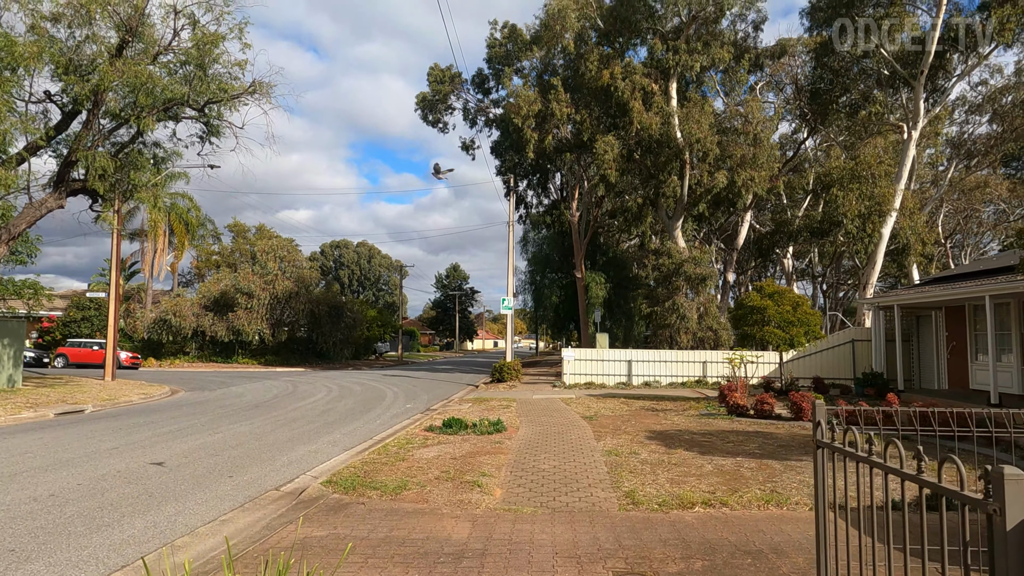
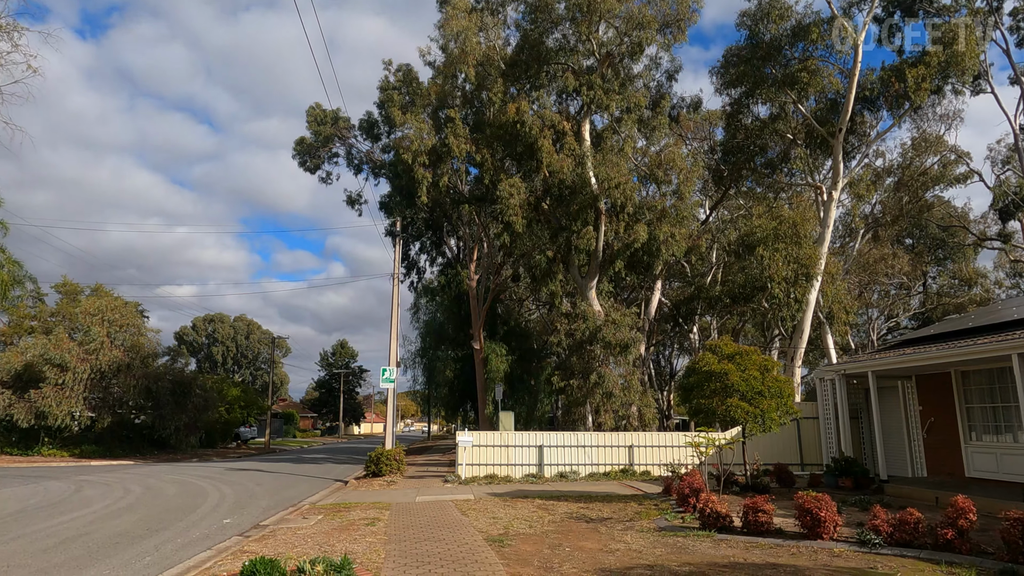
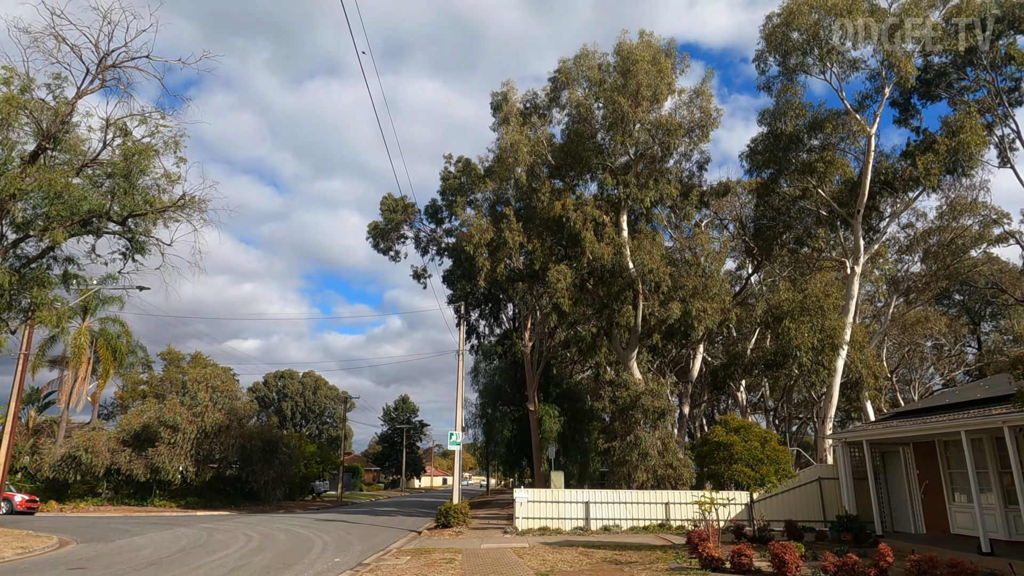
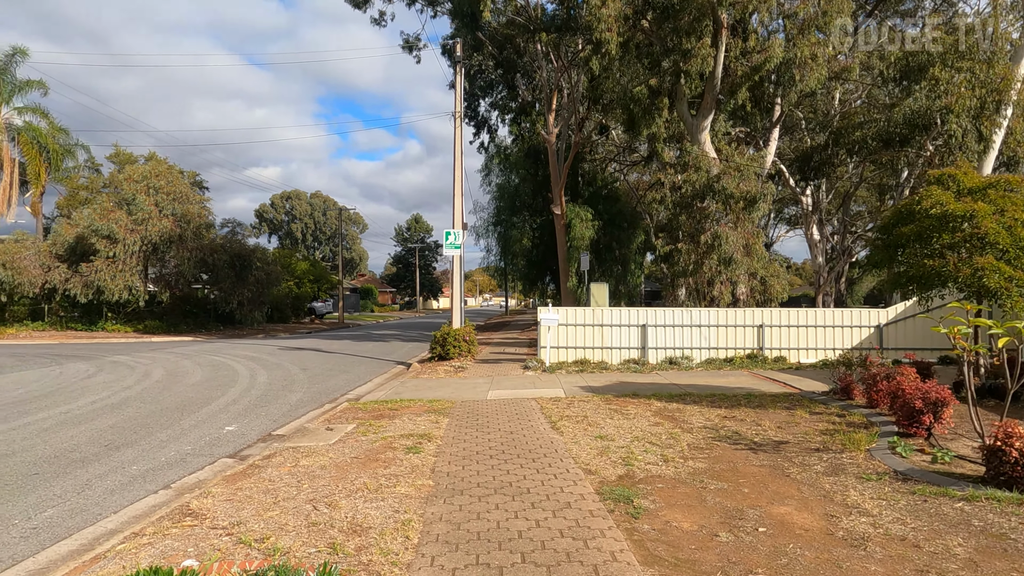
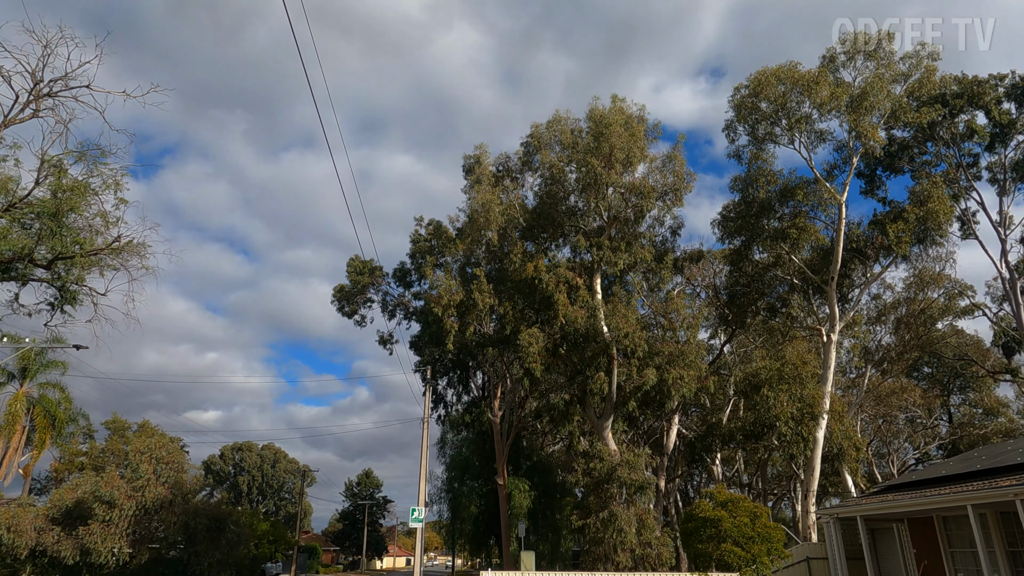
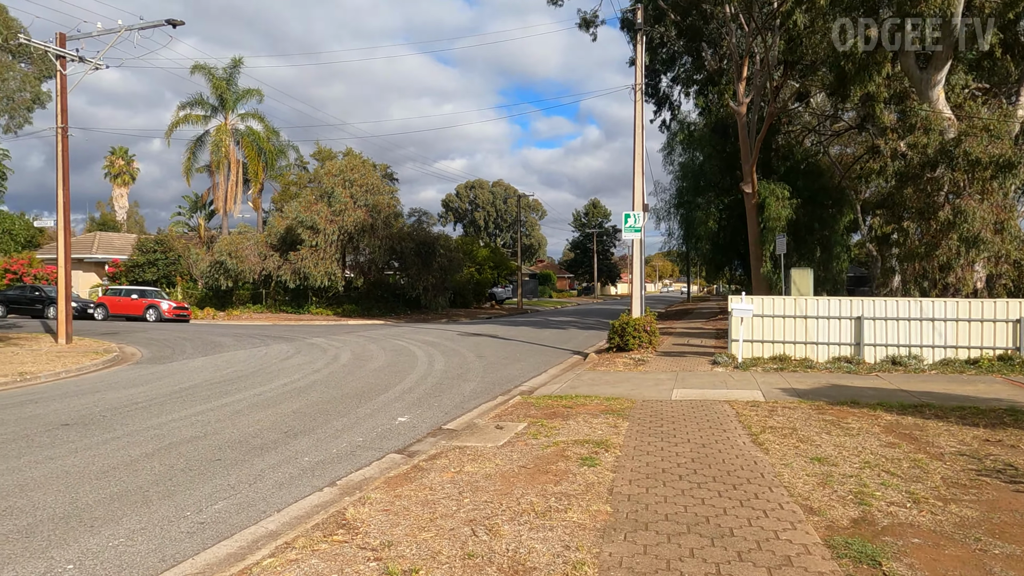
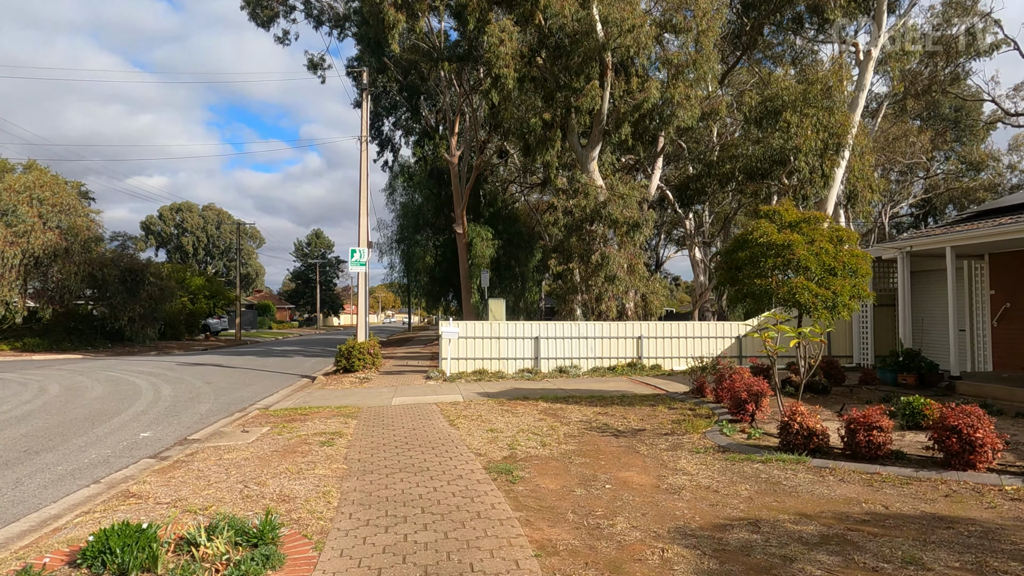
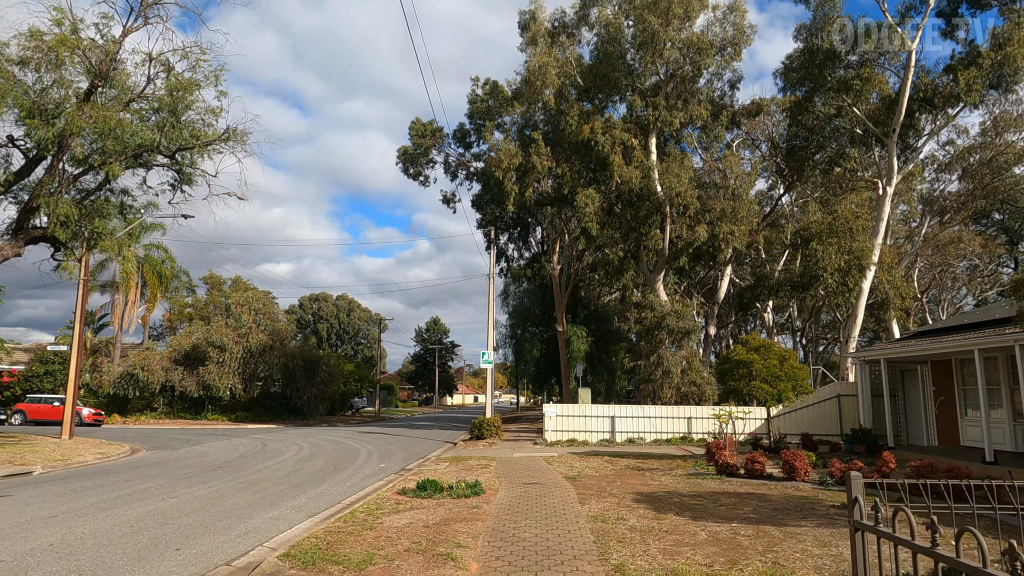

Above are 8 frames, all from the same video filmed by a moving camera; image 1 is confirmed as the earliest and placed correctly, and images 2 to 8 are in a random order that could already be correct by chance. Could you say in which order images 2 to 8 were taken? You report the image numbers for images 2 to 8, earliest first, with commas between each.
8, 3, 5, 2, 7, 4, 6
